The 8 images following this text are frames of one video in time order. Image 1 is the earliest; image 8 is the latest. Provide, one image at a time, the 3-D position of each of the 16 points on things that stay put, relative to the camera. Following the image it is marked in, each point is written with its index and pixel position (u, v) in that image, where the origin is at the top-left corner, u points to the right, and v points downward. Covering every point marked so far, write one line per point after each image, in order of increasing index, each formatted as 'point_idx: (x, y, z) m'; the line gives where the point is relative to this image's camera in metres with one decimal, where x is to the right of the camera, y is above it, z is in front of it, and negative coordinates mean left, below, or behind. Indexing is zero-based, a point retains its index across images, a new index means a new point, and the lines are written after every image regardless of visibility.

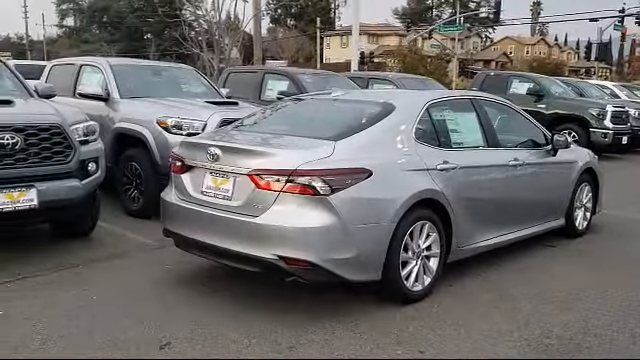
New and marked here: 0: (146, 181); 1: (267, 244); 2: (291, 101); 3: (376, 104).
0: (-2.2, 0.0, +7.5) m
1: (-0.4, -0.5, +4.2) m
2: (-0.2, +0.8, +5.9) m
3: (+0.5, +0.6, +5.0) m
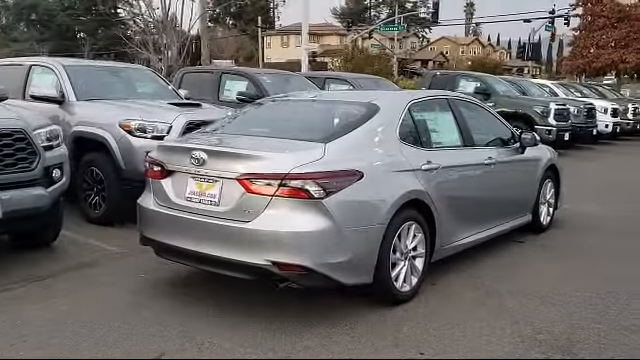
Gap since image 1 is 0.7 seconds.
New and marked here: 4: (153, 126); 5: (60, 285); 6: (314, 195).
0: (-2.6, -0.1, +7.2) m
1: (-0.4, -0.5, +4.0) m
2: (-0.5, +0.8, +5.8) m
3: (+0.4, +0.6, +5.0) m
4: (-2.0, +0.6, +7.0) m
5: (-2.3, -0.9, +5.2) m
6: (0.0, -0.1, +4.0) m
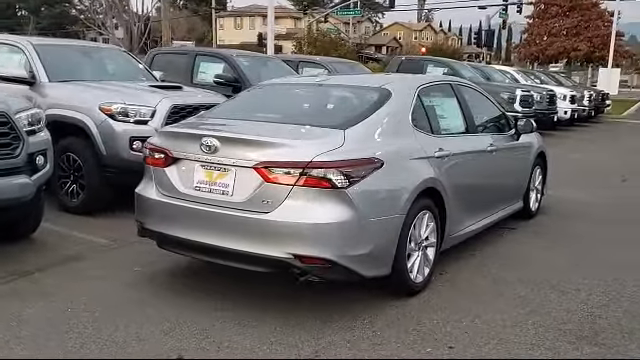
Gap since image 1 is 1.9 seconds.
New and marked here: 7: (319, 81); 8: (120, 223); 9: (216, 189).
0: (-2.7, +0.1, +6.8) m
1: (-0.3, -0.4, +3.8) m
2: (-0.5, +0.9, +5.5) m
3: (+0.4, +0.7, +4.8) m
4: (-2.1, +0.8, +6.7) m
5: (-2.2, -0.8, +4.8) m
6: (+0.1, 0.0, +3.8) m
7: (0.0, +0.9, +5.3) m
8: (-2.2, -0.5, +6.5) m
9: (-0.7, -0.1, +4.1) m
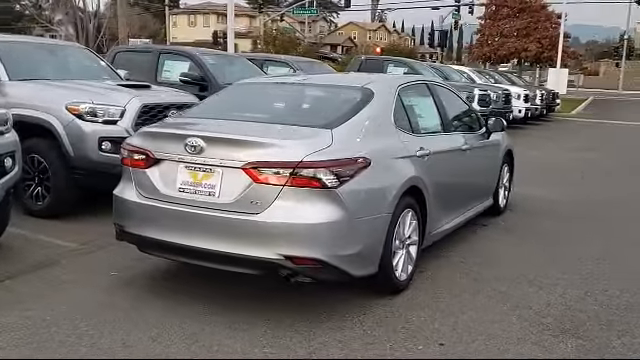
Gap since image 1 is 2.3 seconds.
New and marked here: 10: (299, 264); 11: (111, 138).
0: (-3.0, 0.0, +6.5) m
1: (-0.3, -0.4, +3.8) m
2: (-0.7, +0.9, +5.5) m
3: (+0.3, +0.7, +4.8) m
4: (-2.4, +0.8, +6.5) m
5: (-2.3, -0.8, +4.6) m
6: (+0.1, 0.0, +3.8) m
7: (-0.2, +0.9, +5.3) m
8: (-2.5, -0.5, +6.3) m
9: (-0.8, -0.1, +4.0) m
10: (-0.1, -0.6, +3.8) m
11: (-2.3, +0.5, +6.5) m
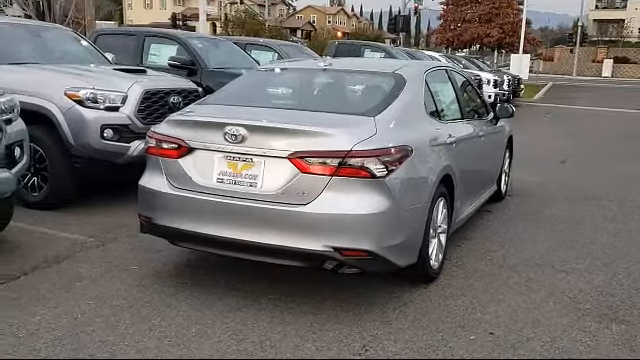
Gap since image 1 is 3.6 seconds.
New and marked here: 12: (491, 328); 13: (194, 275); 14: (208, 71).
0: (-2.8, +0.2, +6.2) m
1: (0.0, -0.3, +3.7) m
2: (-0.5, +1.0, +5.3) m
3: (+0.5, +0.8, +4.7) m
4: (-2.3, +0.9, +6.2) m
5: (-2.1, -0.8, +4.4) m
6: (+0.4, 0.0, +3.7) m
7: (0.0, +1.0, +5.2) m
8: (-2.3, -0.4, +6.1) m
9: (-0.5, 0.0, +3.9) m
10: (+0.2, -0.5, +3.7) m
11: (-2.2, +0.6, +6.2) m
12: (+1.1, -1.0, +3.8) m
13: (-1.0, -0.8, +4.7) m
14: (-1.8, +1.8, +9.4) m
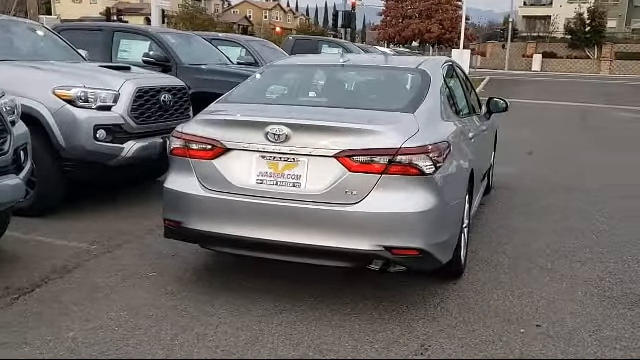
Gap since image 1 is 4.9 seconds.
0: (-2.8, +0.1, +5.9) m
1: (+0.3, -0.3, +3.6) m
2: (-0.4, +1.0, +5.2) m
3: (+0.7, +0.9, +4.7) m
4: (-2.2, +0.9, +5.9) m
5: (-1.8, -0.8, +4.1) m
6: (+0.7, +0.1, +3.7) m
7: (+0.1, +1.0, +5.1) m
8: (-2.3, -0.4, +5.7) m
9: (-0.2, 0.0, +3.8) m
10: (+0.5, -0.5, +3.7) m
11: (-2.1, +0.5, +5.9) m
12: (+1.4, -0.9, +3.9) m
13: (-0.8, -0.8, +4.5) m
14: (-2.1, +1.8, +9.1) m
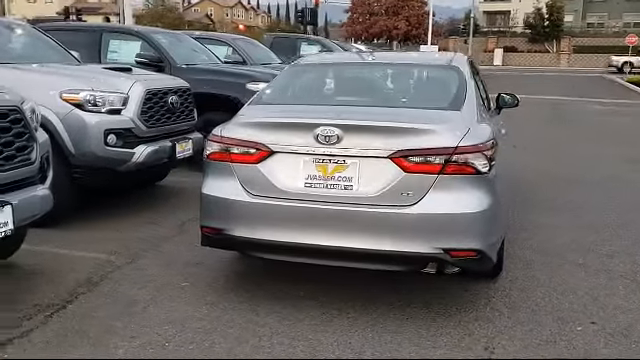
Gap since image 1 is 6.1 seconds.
0: (-2.6, 0.0, +5.6) m
1: (+0.6, -0.3, +3.6) m
2: (-0.2, +1.0, +5.0) m
3: (+0.9, +0.9, +4.6) m
4: (-2.1, +0.8, +5.6) m
5: (-1.5, -0.9, +3.9) m
6: (+1.0, +0.1, +3.6) m
7: (+0.4, +1.0, +5.0) m
8: (-2.0, -0.5, +5.5) m
9: (+0.1, 0.0, +3.6) m
10: (+0.8, -0.5, +3.6) m
11: (-2.0, +0.5, +5.6) m
12: (+1.8, -0.9, +3.9) m
13: (-0.5, -0.8, +4.3) m
14: (-2.2, +1.7, +8.8) m
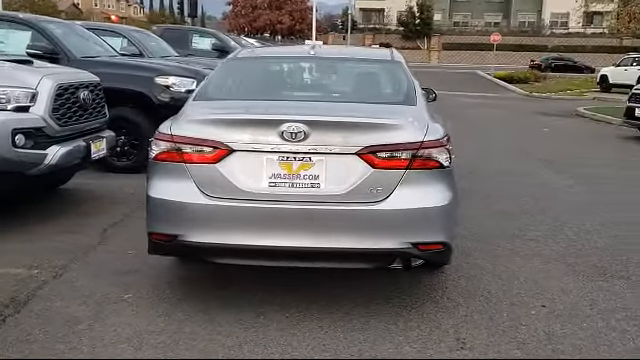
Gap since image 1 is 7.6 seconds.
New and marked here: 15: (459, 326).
0: (-3.1, 0.0, +4.9) m
1: (+0.4, -0.3, +3.5) m
2: (-0.7, +1.0, +4.8) m
3: (+0.5, +0.9, +4.6) m
4: (-2.6, +0.7, +5.0) m
5: (-1.7, -0.9, +3.5) m
6: (+0.8, +0.1, +3.7) m
7: (-0.2, +1.0, +4.9) m
8: (-2.6, -0.6, +4.9) m
9: (-0.1, 0.0, +3.5) m
10: (+0.6, -0.4, +3.6) m
11: (-2.5, +0.4, +5.1) m
12: (+1.5, -0.8, +4.1) m
13: (-0.8, -0.8, +4.1) m
14: (-3.4, +1.7, +8.1) m
15: (+0.9, -0.9, +3.7) m
